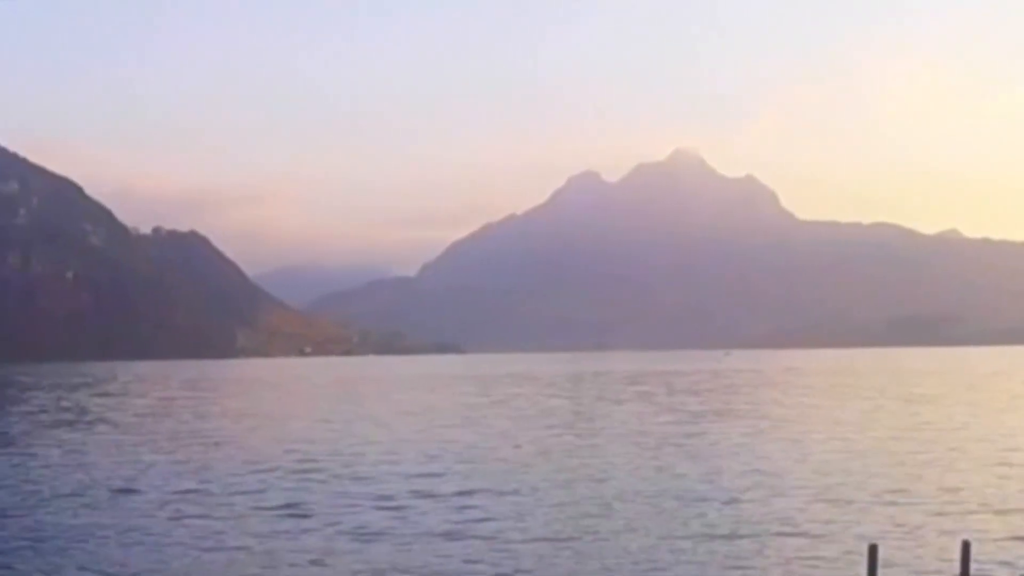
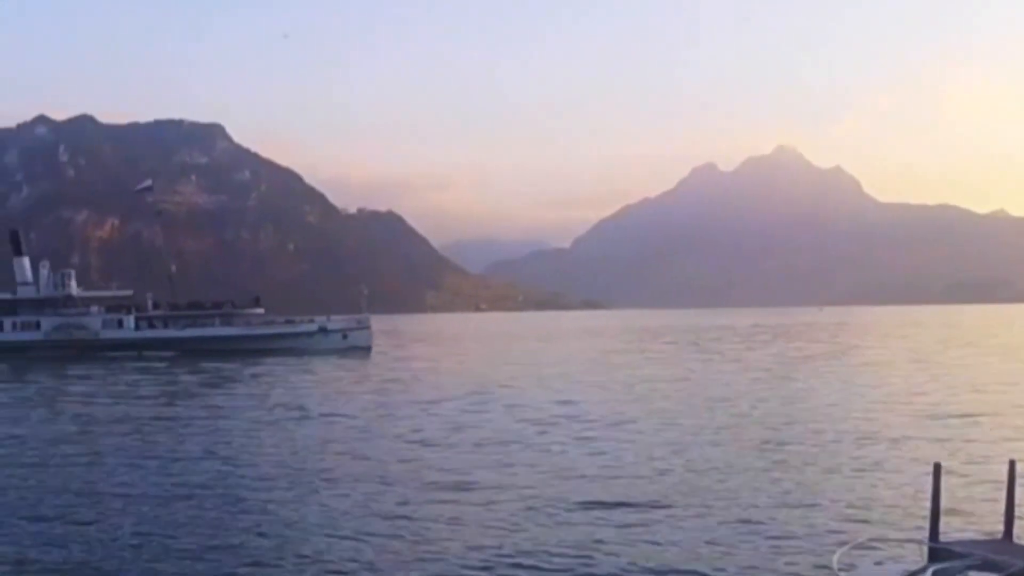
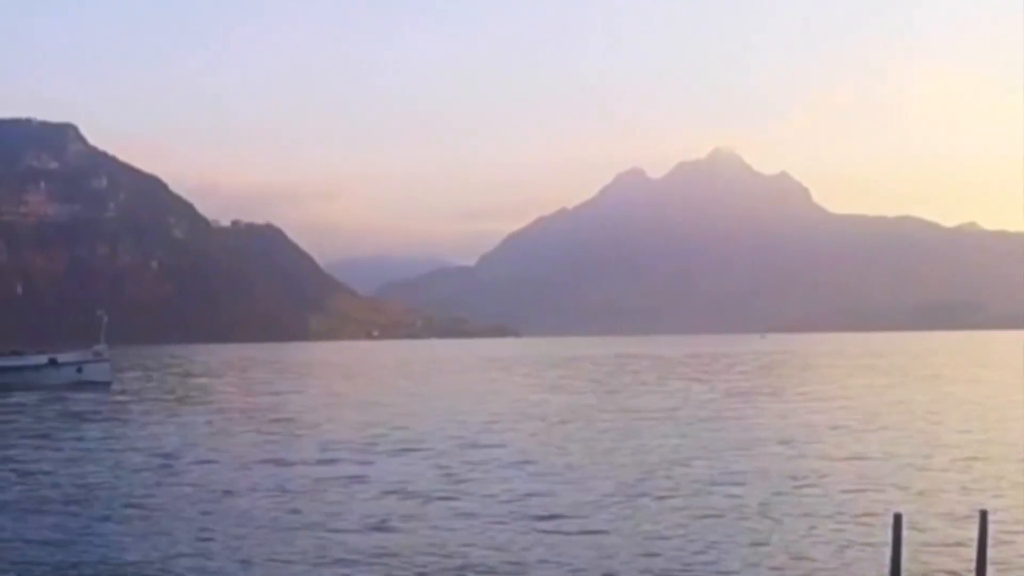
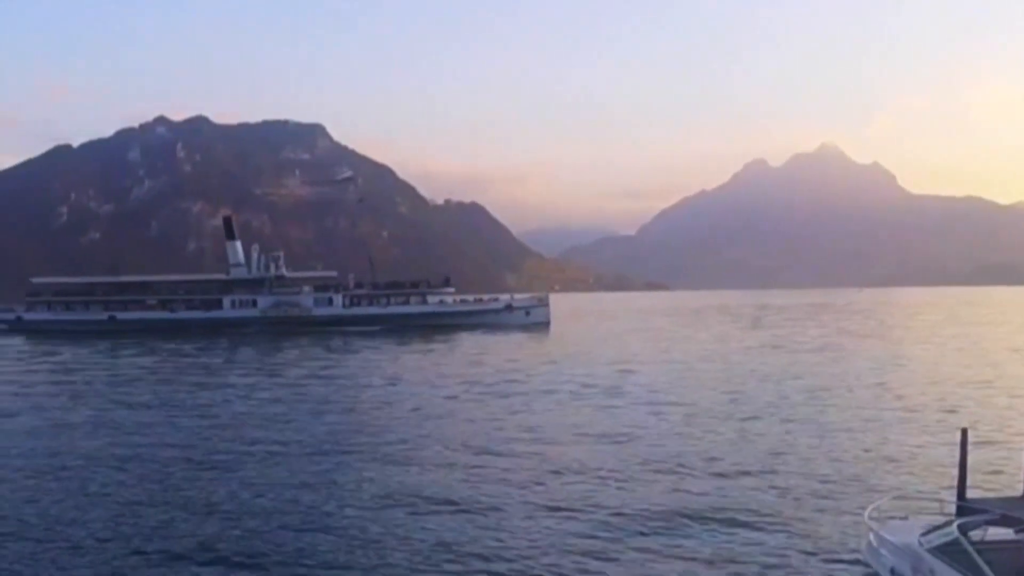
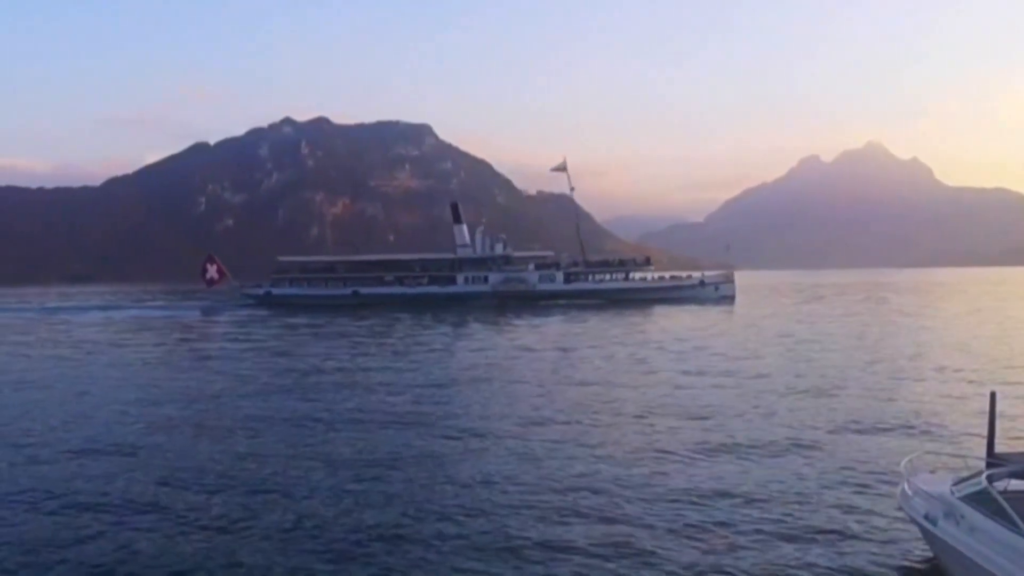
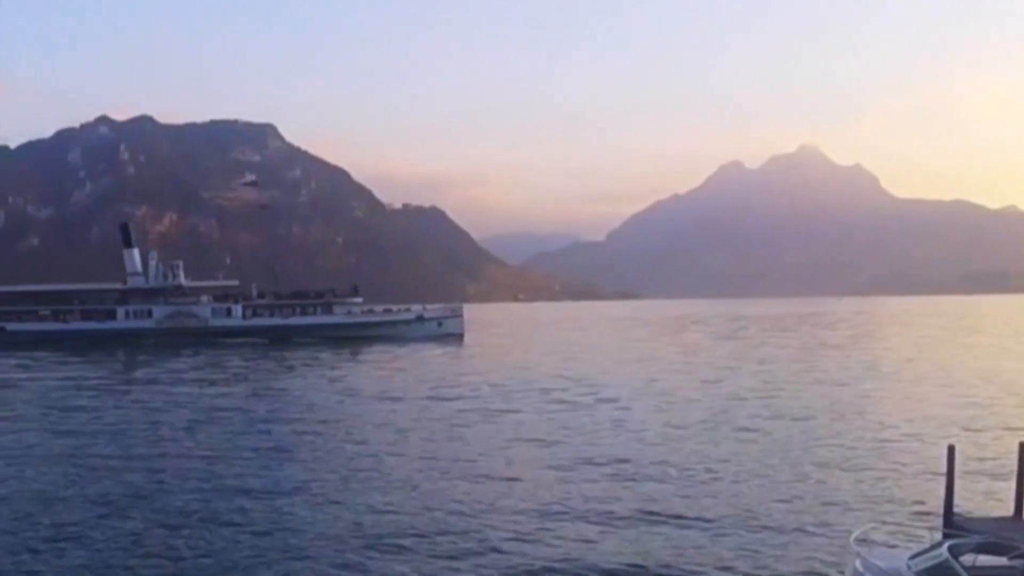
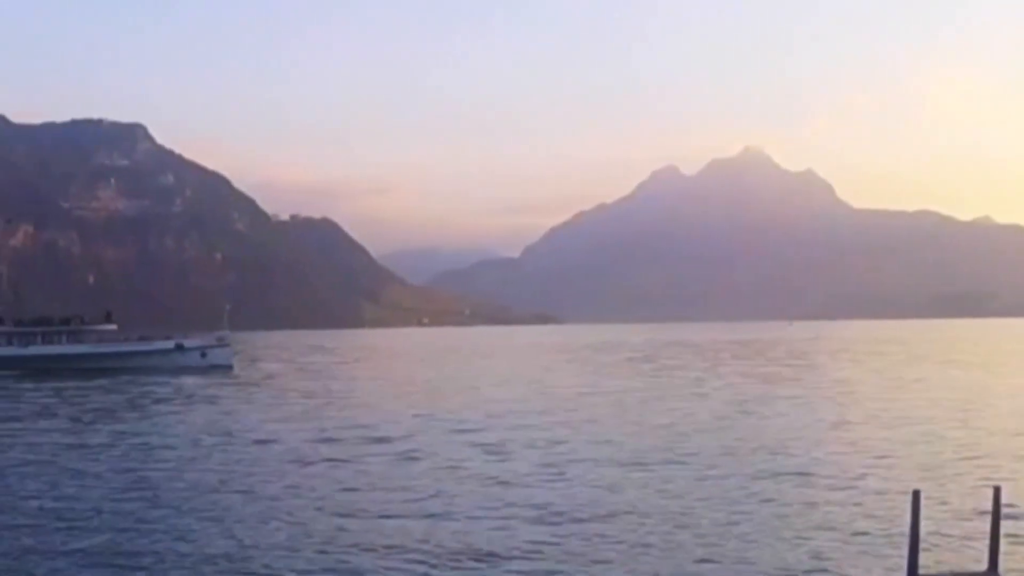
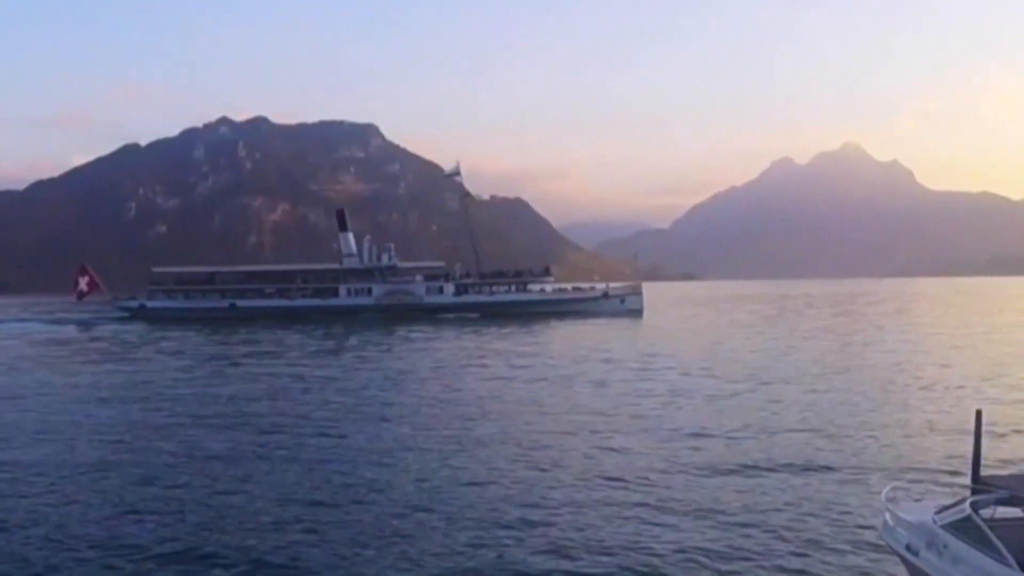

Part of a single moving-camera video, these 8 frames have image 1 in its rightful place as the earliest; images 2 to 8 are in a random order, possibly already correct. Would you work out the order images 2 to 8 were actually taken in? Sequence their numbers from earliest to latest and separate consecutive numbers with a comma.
3, 7, 2, 6, 4, 8, 5
